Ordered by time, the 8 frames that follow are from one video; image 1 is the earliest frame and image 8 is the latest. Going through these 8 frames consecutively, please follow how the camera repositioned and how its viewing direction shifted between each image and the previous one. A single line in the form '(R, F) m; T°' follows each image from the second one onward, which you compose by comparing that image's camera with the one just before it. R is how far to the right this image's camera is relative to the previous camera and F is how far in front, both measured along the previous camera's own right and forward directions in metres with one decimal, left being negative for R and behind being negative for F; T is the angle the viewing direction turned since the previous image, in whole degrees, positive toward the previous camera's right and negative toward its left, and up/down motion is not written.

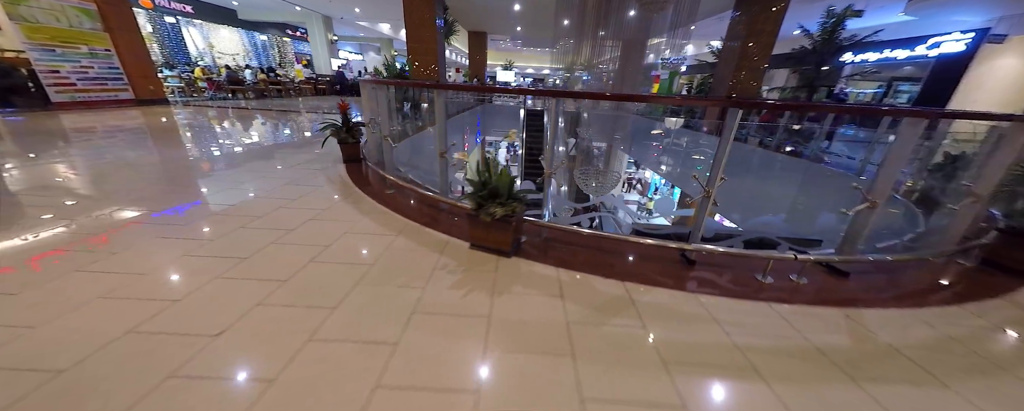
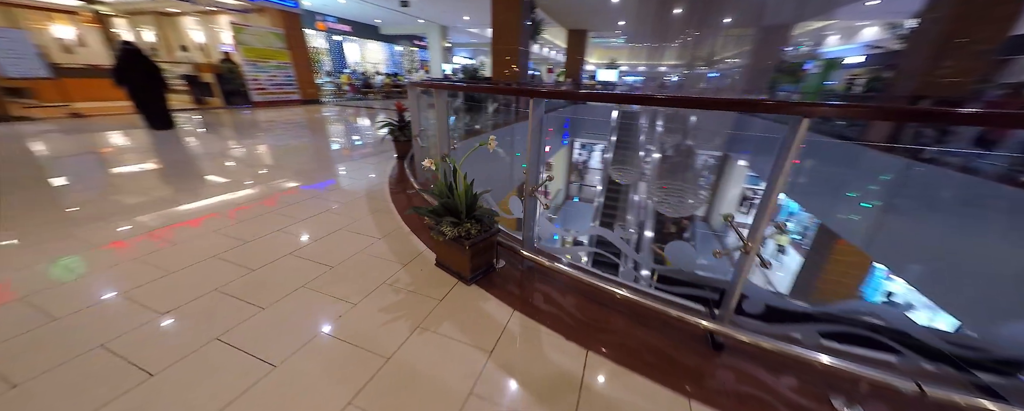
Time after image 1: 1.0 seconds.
(+0.6, +0.4) m; -18°
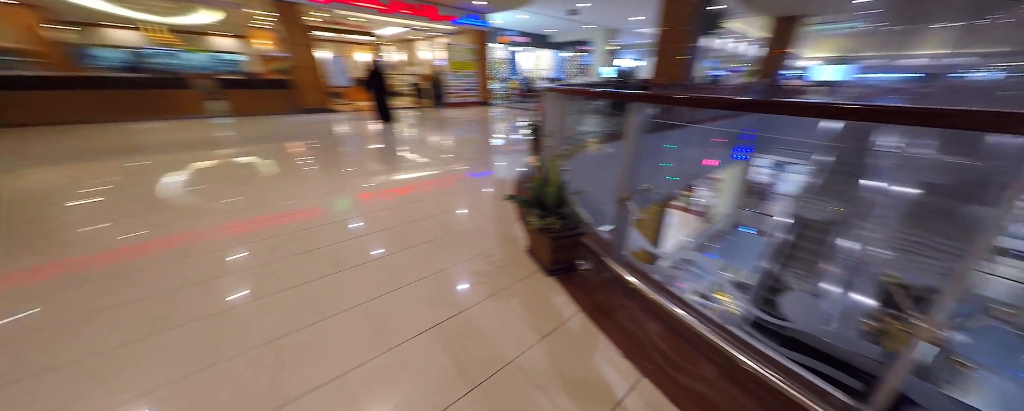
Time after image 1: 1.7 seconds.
(+0.2, 0.0) m; -27°
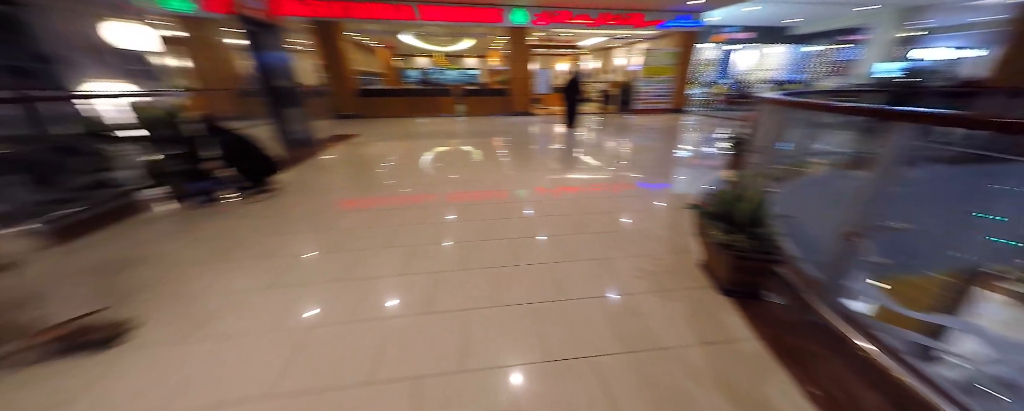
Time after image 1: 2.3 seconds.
(0.0, -0.3) m; -31°
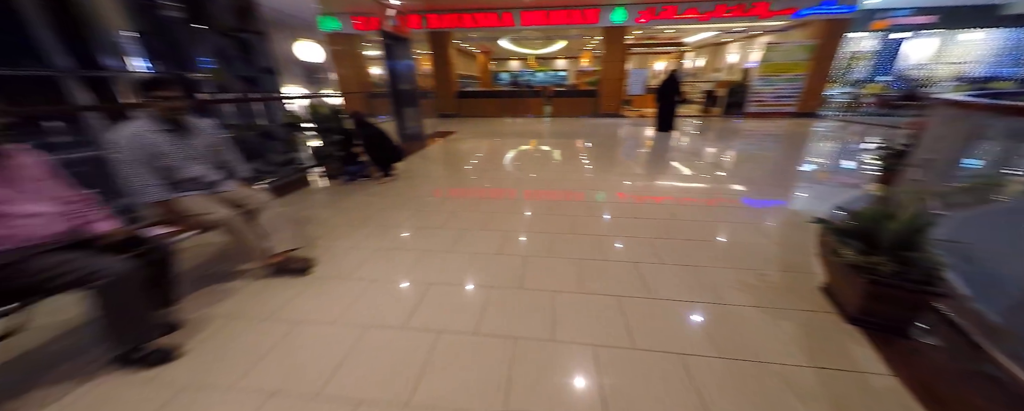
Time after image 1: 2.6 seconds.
(-0.1, -0.2) m; -15°
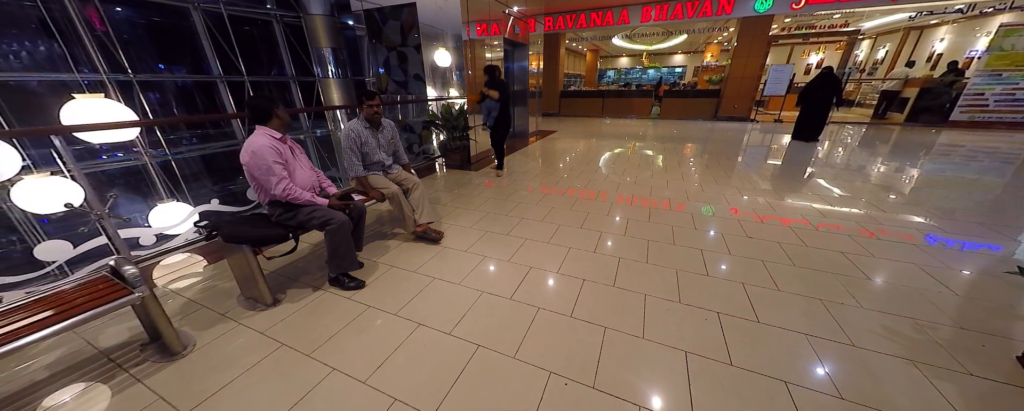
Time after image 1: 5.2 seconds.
(-0.1, -0.2) m; -17°
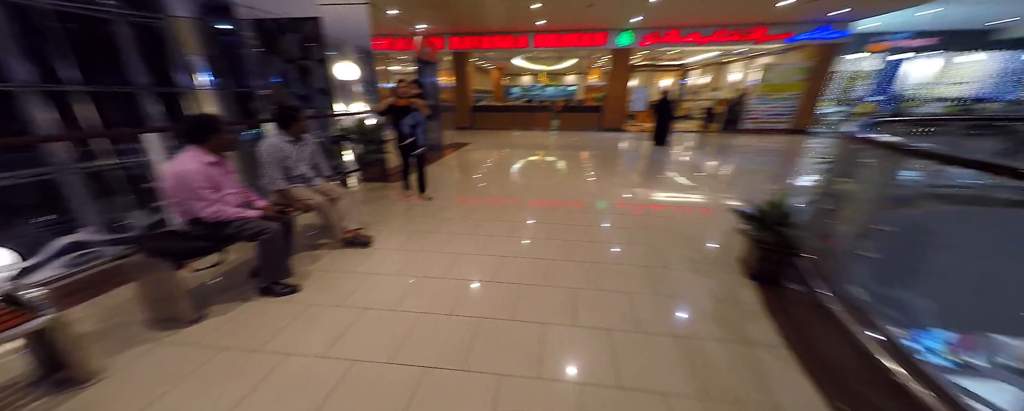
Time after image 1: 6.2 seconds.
(-0.1, -0.4) m; +16°
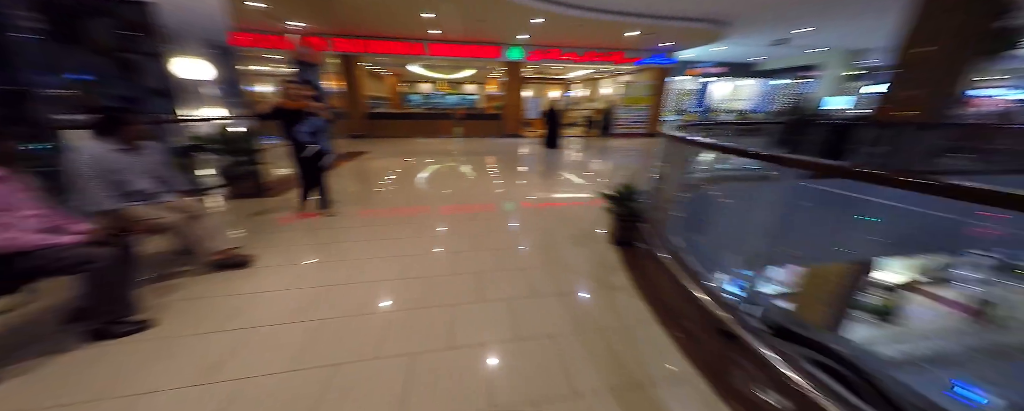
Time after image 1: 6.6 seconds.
(+0.1, -0.2) m; +17°
